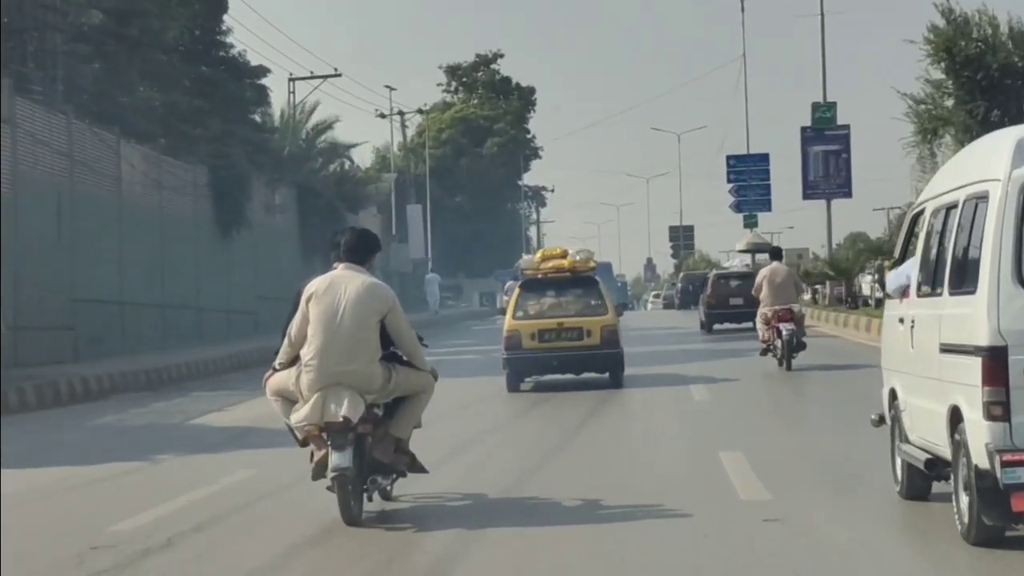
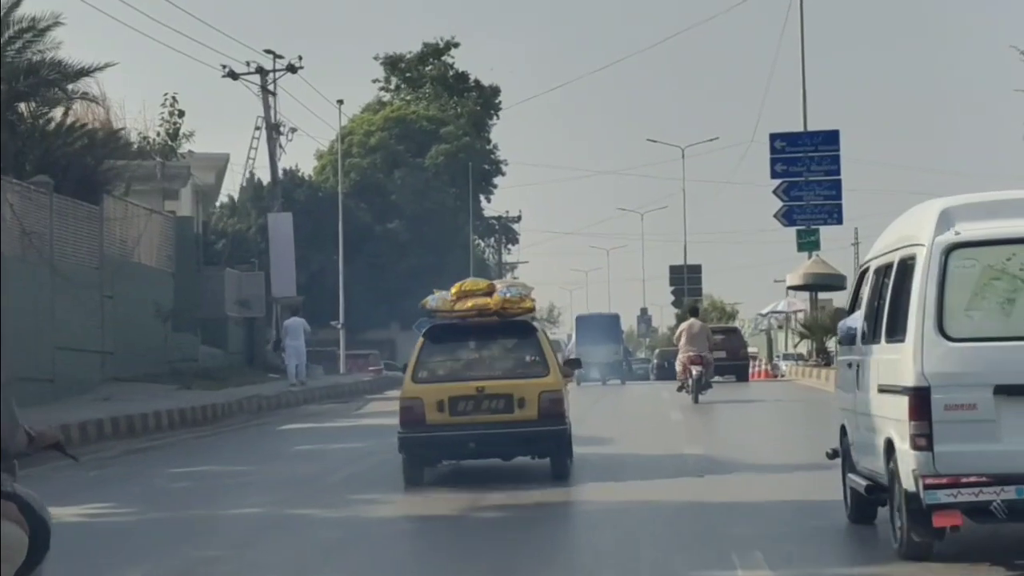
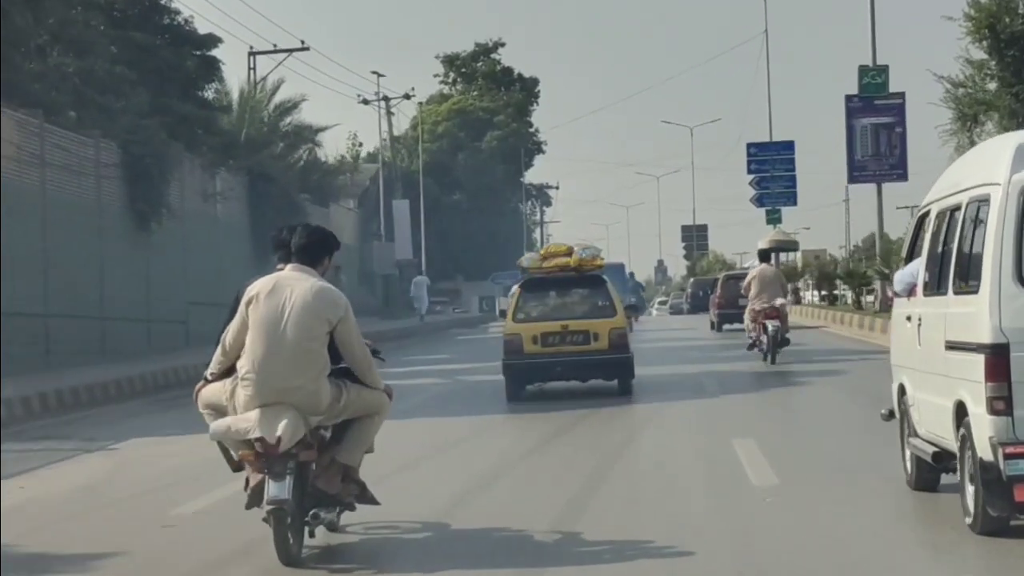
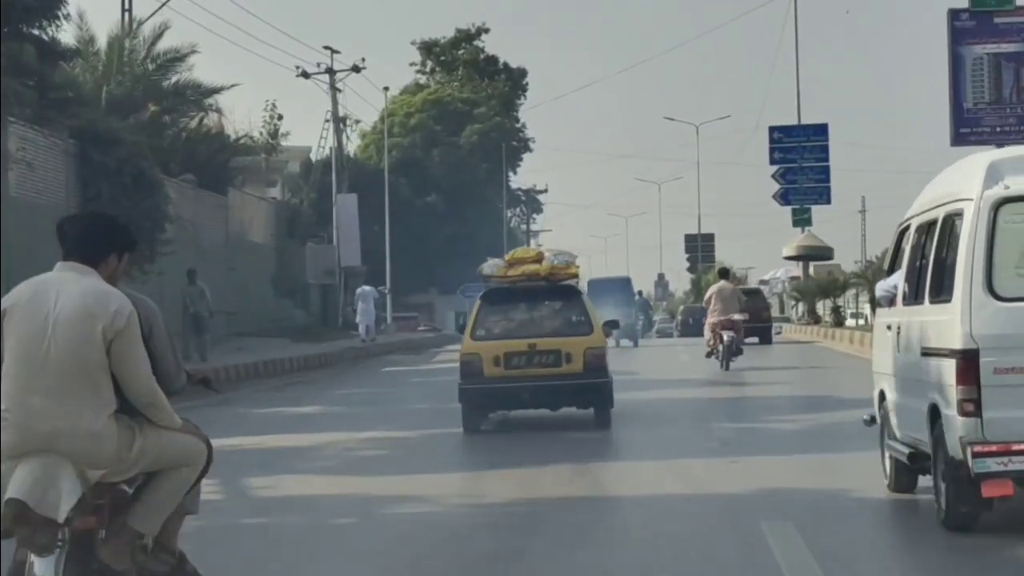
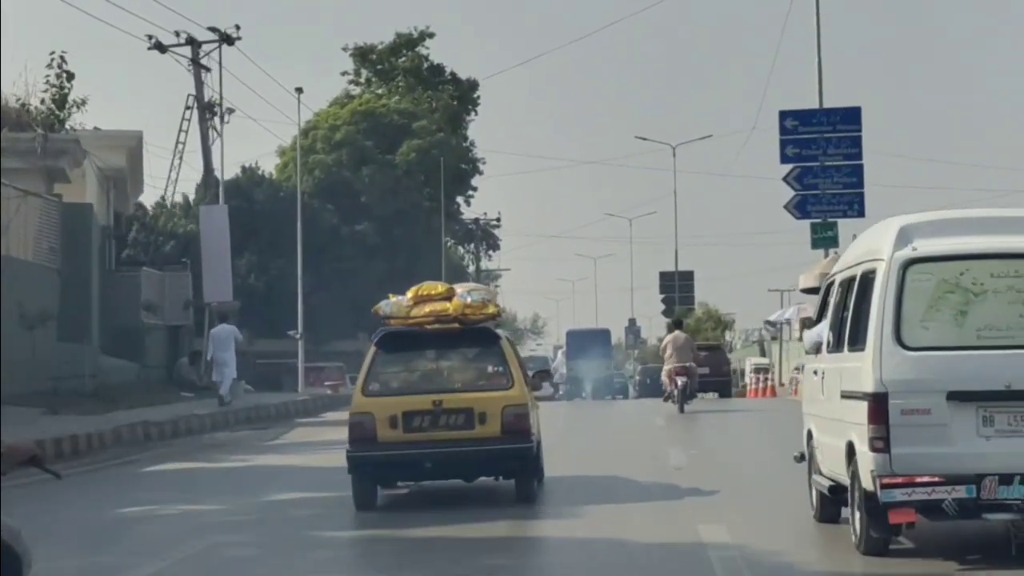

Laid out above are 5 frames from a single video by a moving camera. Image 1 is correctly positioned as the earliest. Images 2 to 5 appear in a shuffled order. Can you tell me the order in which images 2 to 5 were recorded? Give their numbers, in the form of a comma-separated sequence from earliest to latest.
3, 4, 2, 5
